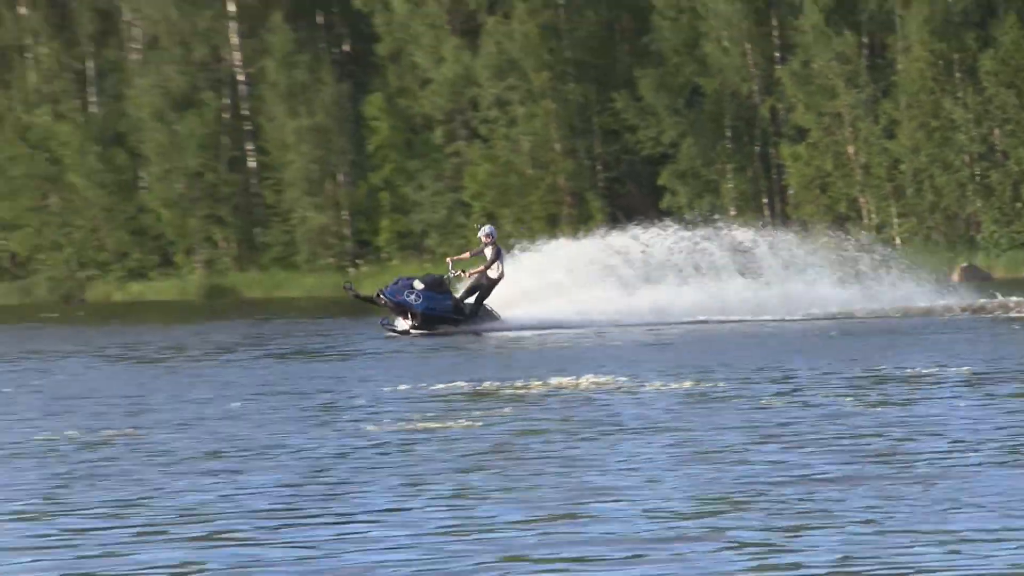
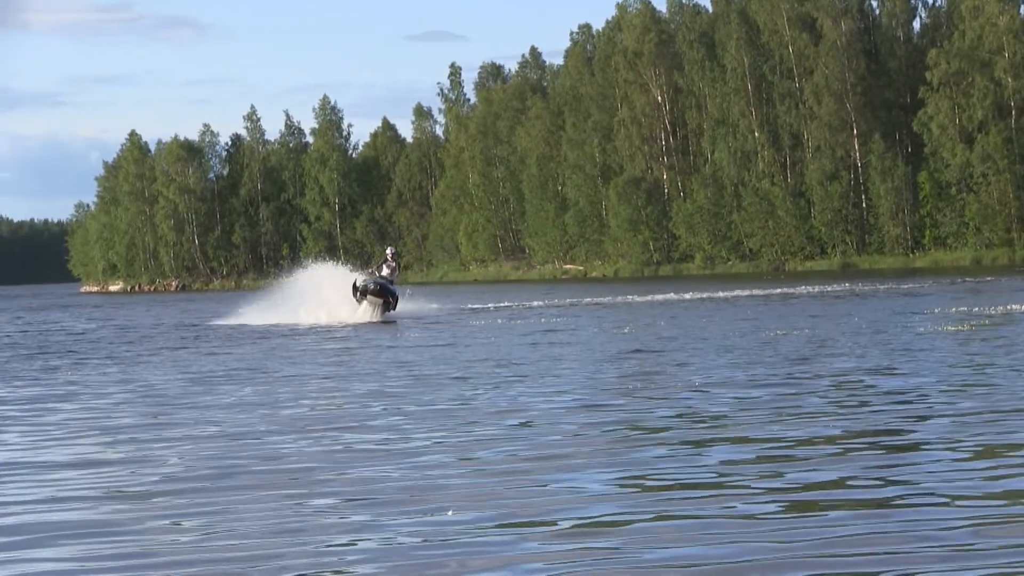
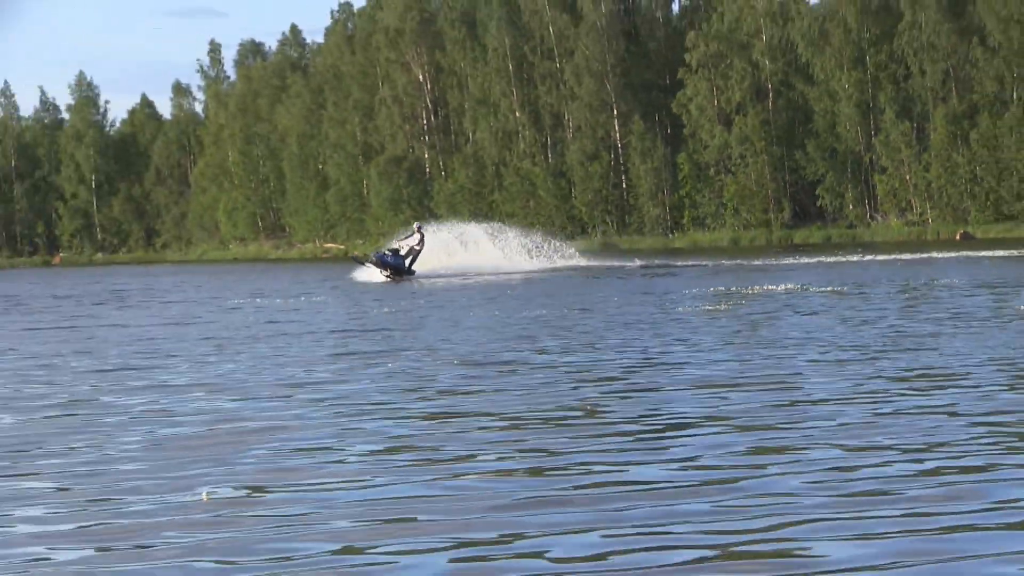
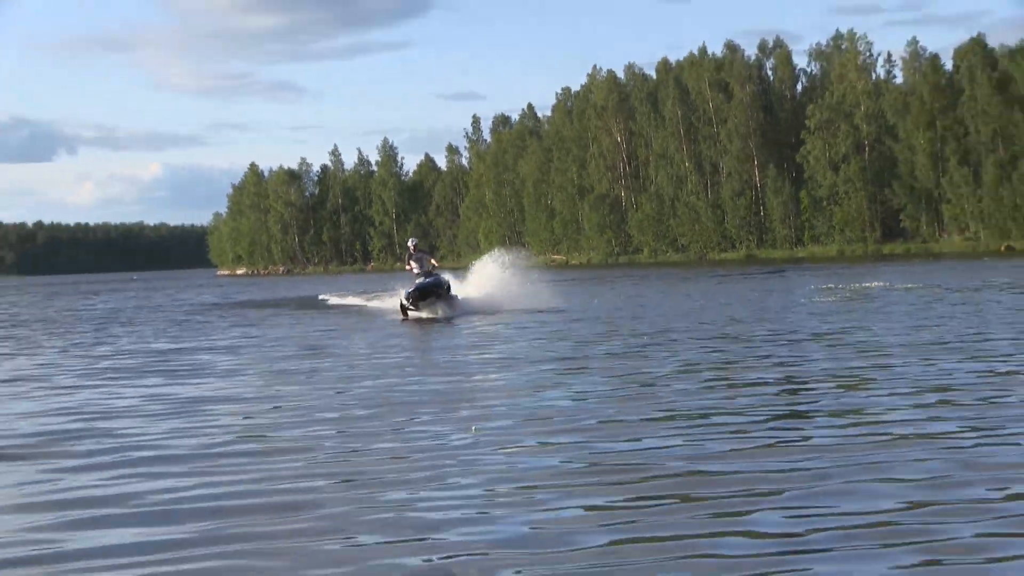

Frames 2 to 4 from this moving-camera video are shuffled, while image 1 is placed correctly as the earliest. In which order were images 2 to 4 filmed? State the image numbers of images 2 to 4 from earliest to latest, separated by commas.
3, 2, 4
